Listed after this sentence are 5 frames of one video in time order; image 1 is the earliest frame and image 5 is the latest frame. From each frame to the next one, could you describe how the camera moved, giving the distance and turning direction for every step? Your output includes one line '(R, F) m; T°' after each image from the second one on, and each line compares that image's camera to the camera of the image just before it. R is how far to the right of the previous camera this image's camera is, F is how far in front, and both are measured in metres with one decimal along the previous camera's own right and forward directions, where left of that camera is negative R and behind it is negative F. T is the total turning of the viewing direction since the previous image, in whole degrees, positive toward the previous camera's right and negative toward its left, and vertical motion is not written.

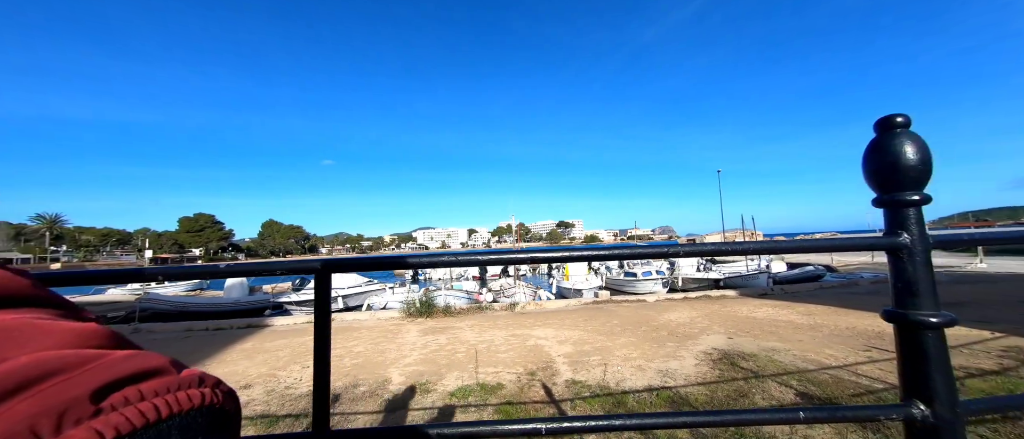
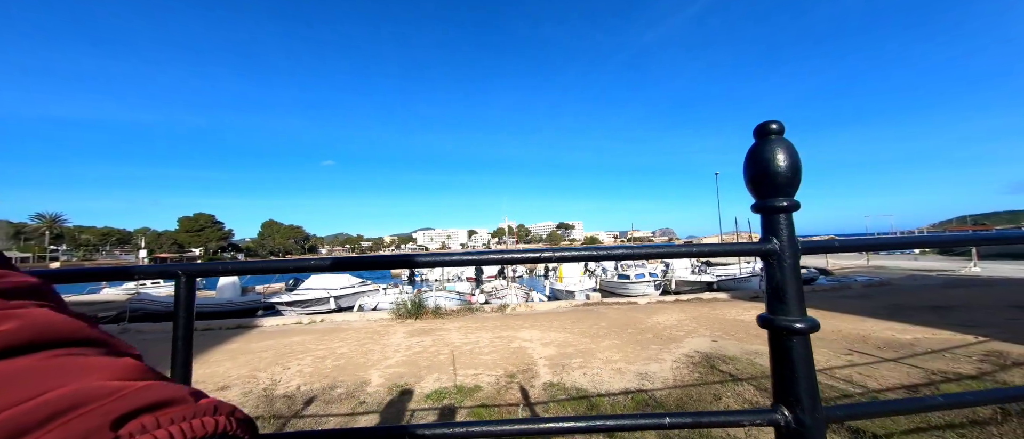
(+0.3, 0.0) m; 0°
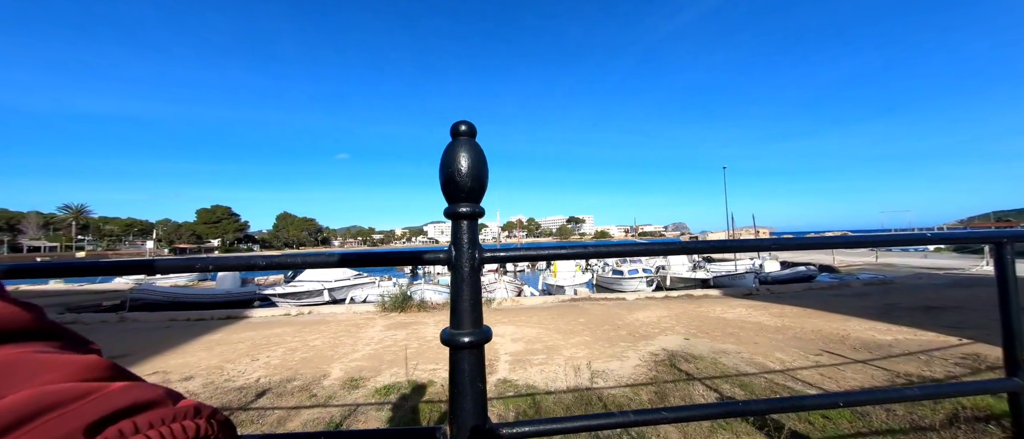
(+0.7, 0.0) m; -1°
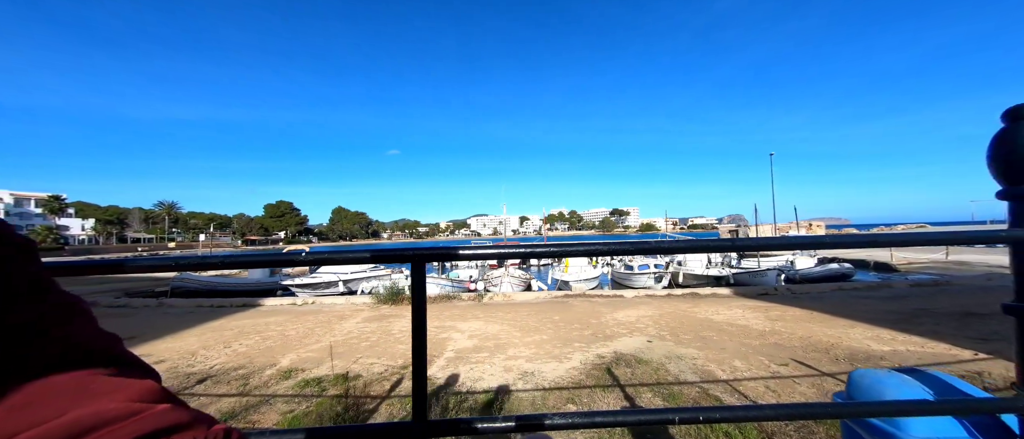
(+1.4, +0.2) m; -6°
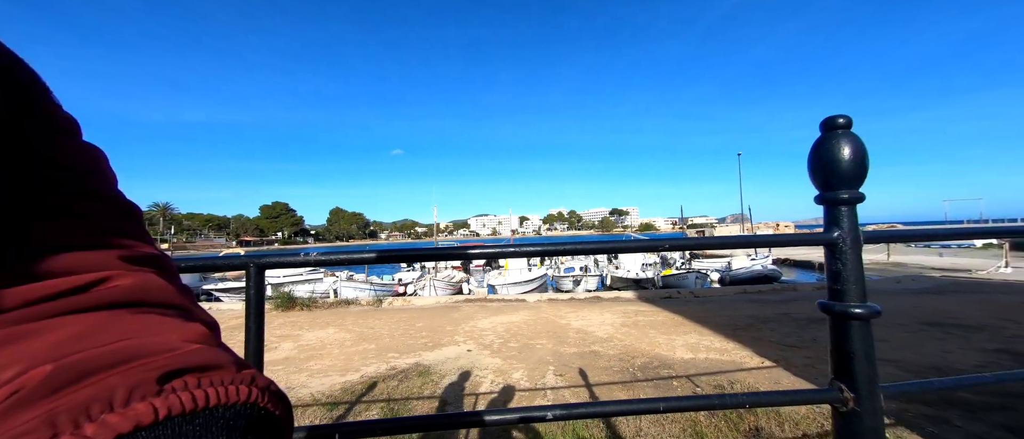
(+2.8, +0.1) m; +1°
